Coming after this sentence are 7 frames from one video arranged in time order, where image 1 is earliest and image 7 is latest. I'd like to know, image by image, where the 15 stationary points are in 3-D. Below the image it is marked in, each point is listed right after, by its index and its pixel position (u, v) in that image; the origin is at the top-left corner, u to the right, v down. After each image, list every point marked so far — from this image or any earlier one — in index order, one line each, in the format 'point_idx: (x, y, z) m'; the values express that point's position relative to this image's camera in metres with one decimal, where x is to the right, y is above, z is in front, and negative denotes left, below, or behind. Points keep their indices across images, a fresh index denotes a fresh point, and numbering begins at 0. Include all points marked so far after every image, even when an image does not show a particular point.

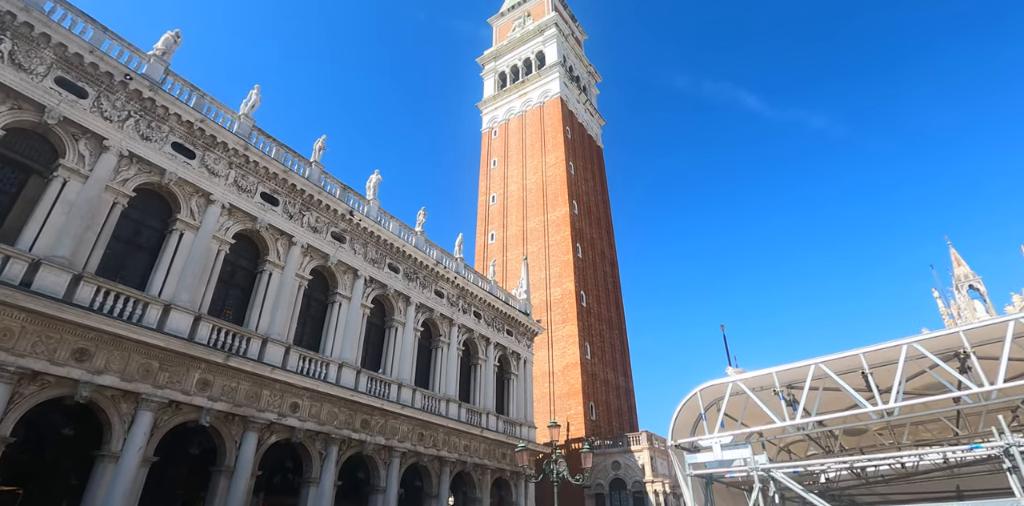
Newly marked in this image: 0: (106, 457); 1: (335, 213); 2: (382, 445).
0: (-8.2, -4.1, +10.9) m
1: (-5.7, +1.3, +17.4) m
2: (-4.0, -5.9, +16.5) m
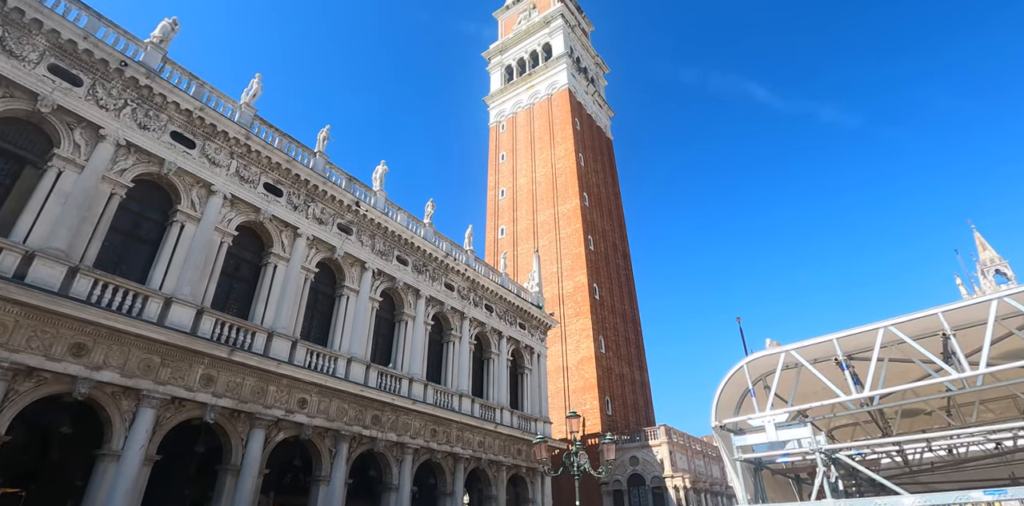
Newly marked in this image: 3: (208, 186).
0: (-7.9, -4.0, +10.5) m
1: (-5.4, +1.5, +17.0) m
2: (-3.5, -5.6, +16.0) m
3: (-7.8, +1.7, +13.9) m
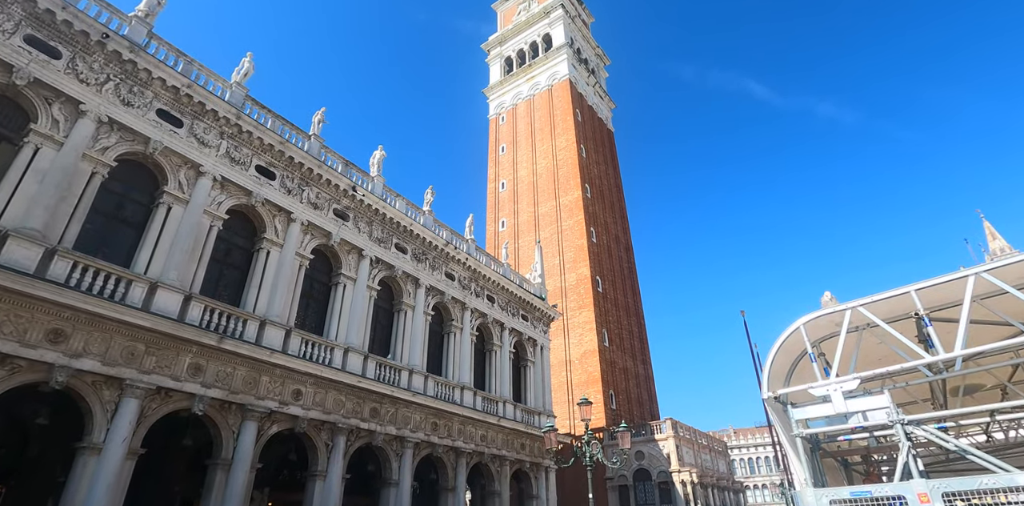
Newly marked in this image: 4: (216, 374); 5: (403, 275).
0: (-7.8, -3.6, +9.9) m
1: (-5.3, +1.9, +16.3) m
2: (-3.4, -5.2, +15.4) m
3: (-7.7, +2.1, +13.2) m
4: (-6.5, -2.7, +11.8) m
5: (-3.6, -0.7, +17.9) m
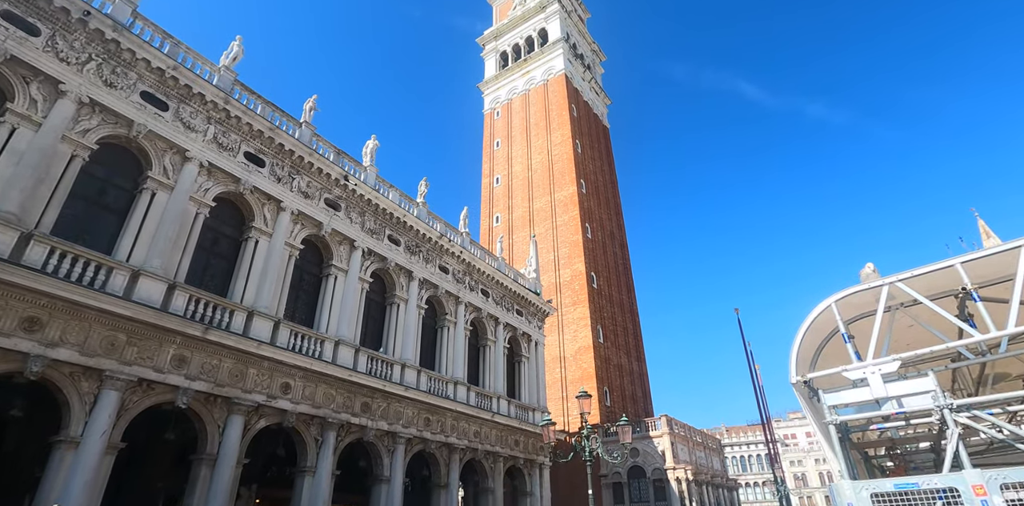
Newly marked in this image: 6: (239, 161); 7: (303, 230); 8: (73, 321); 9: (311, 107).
0: (-7.9, -3.3, +9.4) m
1: (-5.4, +2.2, +15.9) m
2: (-3.5, -5.0, +15.0) m
3: (-7.8, +2.4, +12.7) m
4: (-6.6, -2.4, +11.4) m
5: (-3.8, -0.5, +17.5) m
6: (-7.0, +2.3, +13.8) m
7: (-5.8, +0.6, +15.0) m
8: (-8.0, -1.3, +9.9) m
9: (-6.2, +4.5, +16.6) m
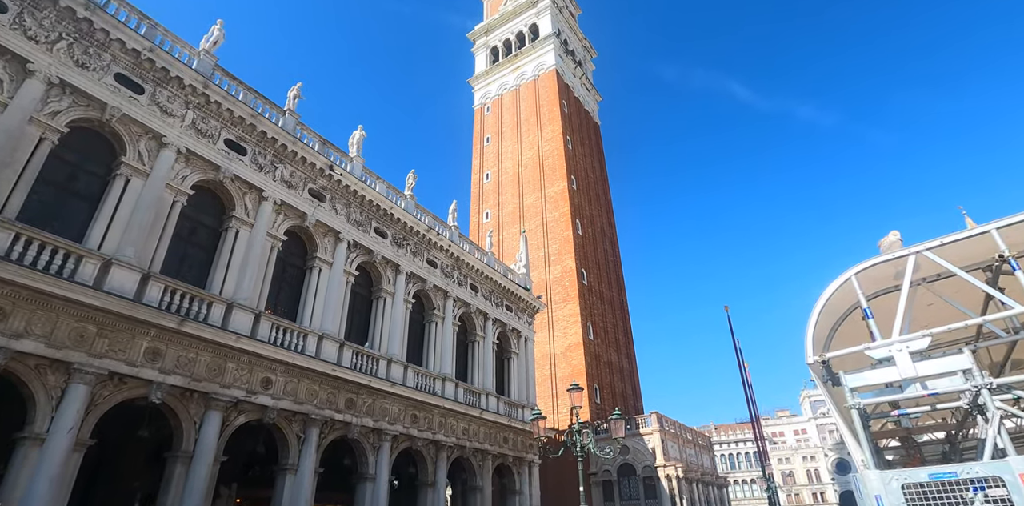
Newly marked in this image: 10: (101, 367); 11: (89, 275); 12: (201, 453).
0: (-8.0, -3.1, +8.9) m
1: (-5.7, +2.4, +15.4) m
2: (-3.8, -4.7, +14.6) m
3: (-8.0, +2.6, +12.3) m
4: (-6.8, -2.2, +10.9) m
5: (-4.1, -0.2, +17.1) m
6: (-7.3, +2.6, +13.3) m
7: (-6.1, +0.9, +14.6) m
8: (-8.2, -1.0, +9.4) m
9: (-6.5, +4.7, +16.1) m
10: (-7.5, -2.1, +9.9) m
11: (-8.0, -0.4, +10.2) m
12: (-6.3, -4.1, +10.9) m
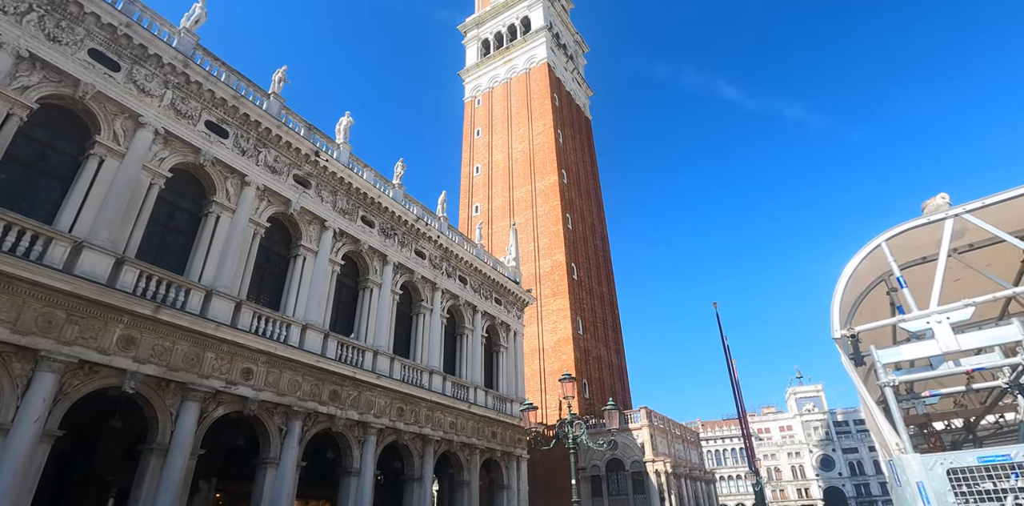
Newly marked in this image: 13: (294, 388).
0: (-8.2, -2.8, +8.5) m
1: (-5.9, +2.8, +15.0) m
2: (-4.1, -4.4, +14.2) m
3: (-8.2, +3.0, +11.7) m
4: (-7.0, -1.9, +10.5) m
5: (-4.4, +0.1, +16.7) m
6: (-7.5, +2.9, +12.8) m
7: (-6.4, +1.2, +14.1) m
8: (-8.4, -0.7, +8.9) m
9: (-6.7, +5.0, +15.6) m
10: (-7.7, -1.8, +9.4) m
11: (-8.2, -0.1, +9.7) m
12: (-6.5, -3.7, +10.5) m
13: (-5.2, -3.2, +12.9) m
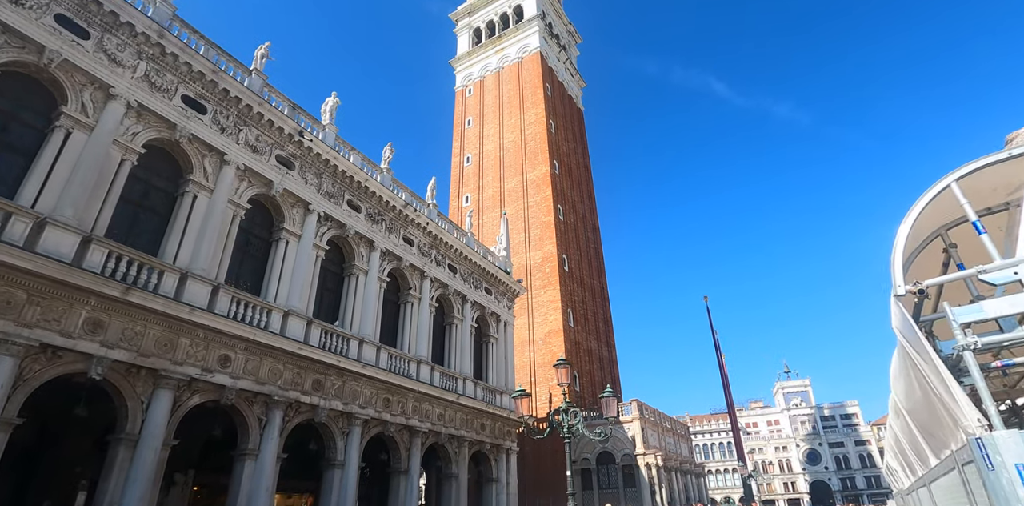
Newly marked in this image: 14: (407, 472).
0: (-8.3, -2.4, +7.9) m
1: (-6.2, +3.2, +14.3) m
2: (-4.4, -4.0, +13.7) m
3: (-8.3, +3.4, +11.1) m
4: (-7.2, -1.5, +9.9) m
5: (-4.7, +0.5, +16.1) m
6: (-7.6, +3.3, +12.2) m
7: (-6.6, +1.6, +13.5) m
8: (-8.5, -0.3, +8.2) m
9: (-6.9, +5.5, +14.9) m
10: (-7.8, -1.4, +8.8) m
11: (-8.3, +0.3, +9.1) m
12: (-6.7, -3.4, +9.9) m
13: (-5.4, -2.8, +12.3) m
14: (-3.0, -6.3, +15.4) m
